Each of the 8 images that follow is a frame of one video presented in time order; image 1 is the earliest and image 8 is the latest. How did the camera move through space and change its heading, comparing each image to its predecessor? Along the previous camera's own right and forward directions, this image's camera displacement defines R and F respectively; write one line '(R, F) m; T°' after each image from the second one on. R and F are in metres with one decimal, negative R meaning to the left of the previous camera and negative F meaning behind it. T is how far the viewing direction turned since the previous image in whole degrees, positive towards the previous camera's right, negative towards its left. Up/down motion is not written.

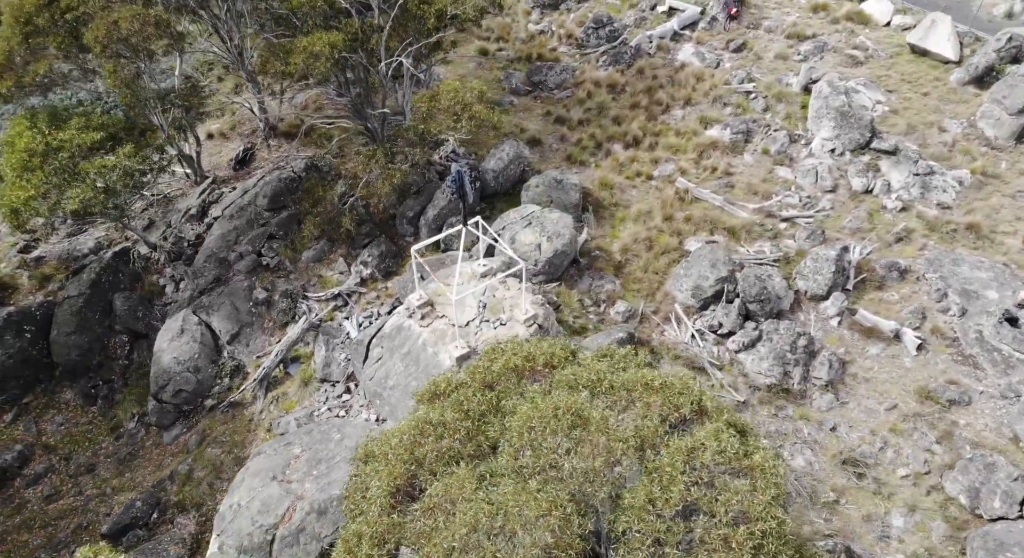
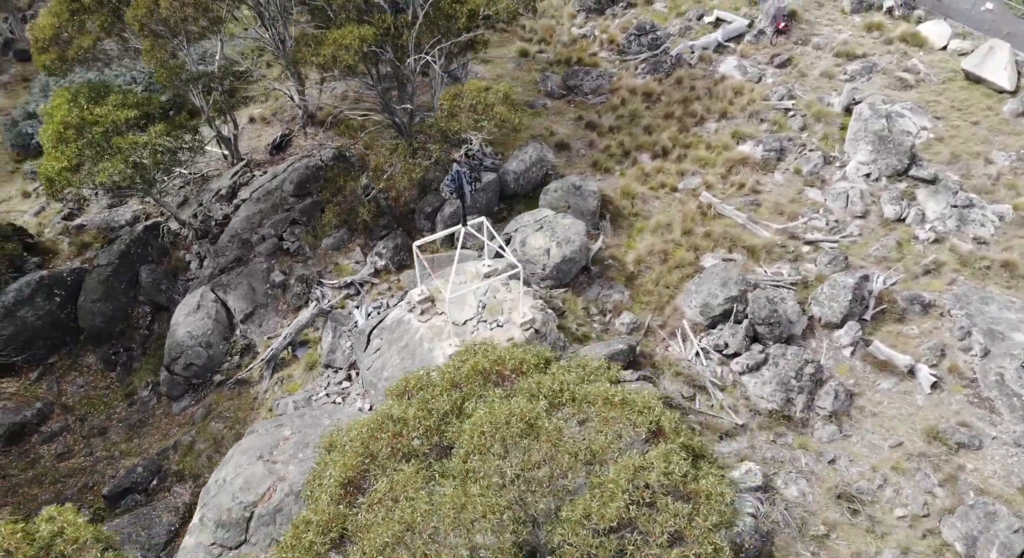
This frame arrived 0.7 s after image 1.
(+1.2, 0.0) m; -4°
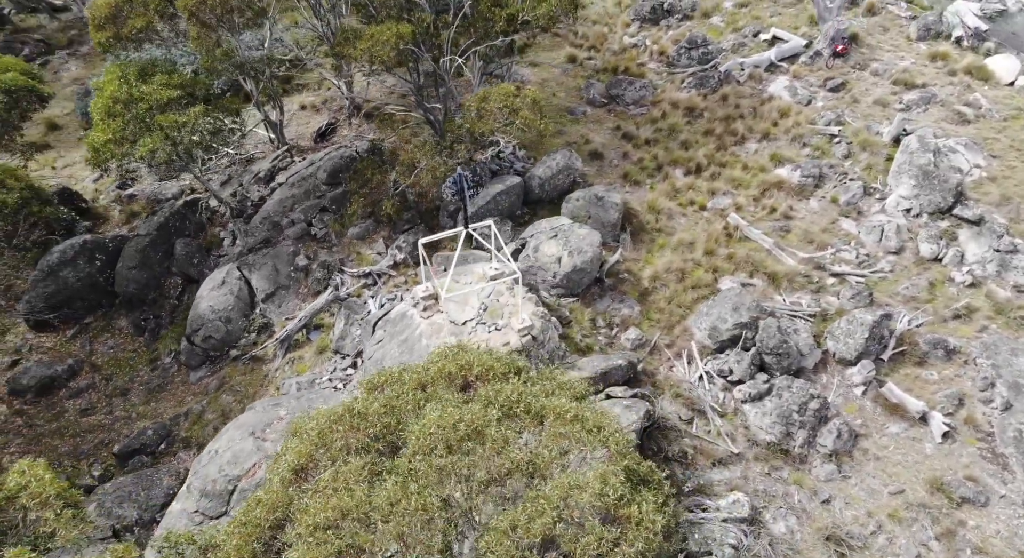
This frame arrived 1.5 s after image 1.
(+1.4, -0.1) m; -5°
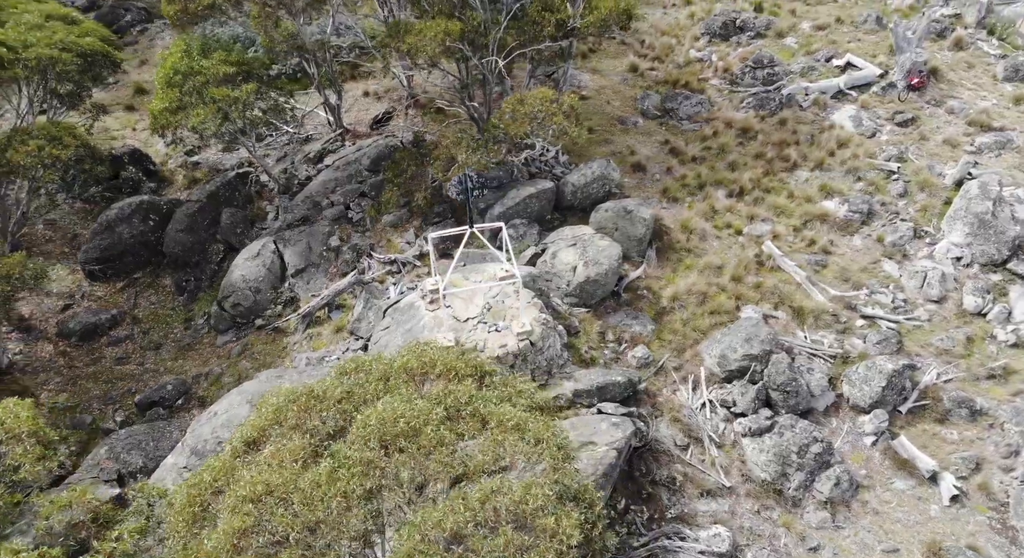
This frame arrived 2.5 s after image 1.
(+1.8, 0.0) m; -6°
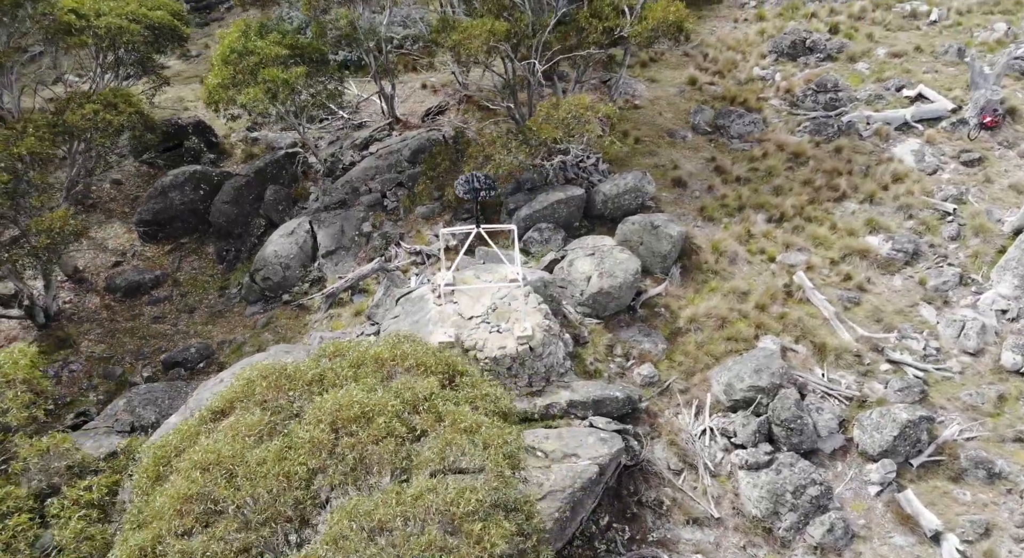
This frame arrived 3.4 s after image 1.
(+1.6, 0.0) m; -6°
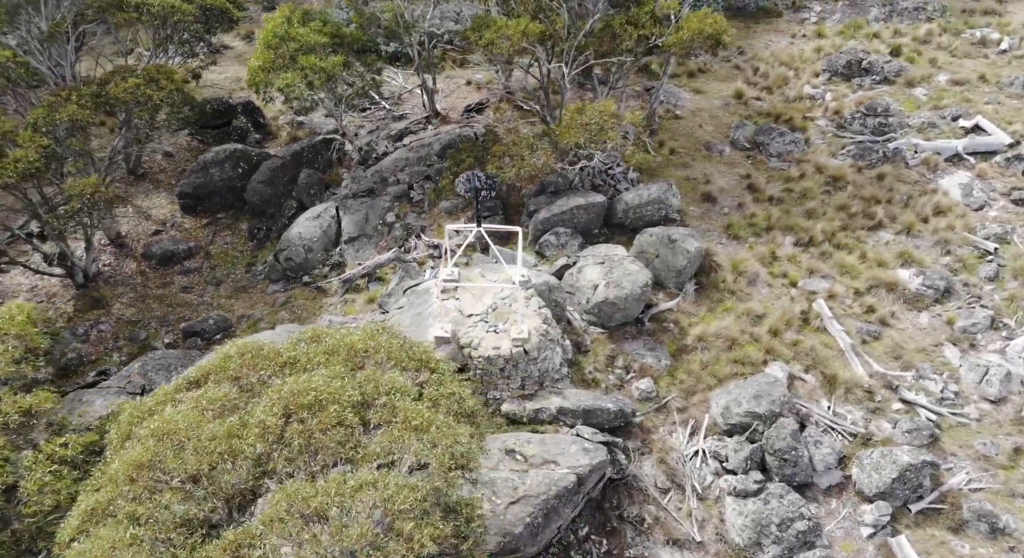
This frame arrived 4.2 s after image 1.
(+1.4, +0.1) m; -5°
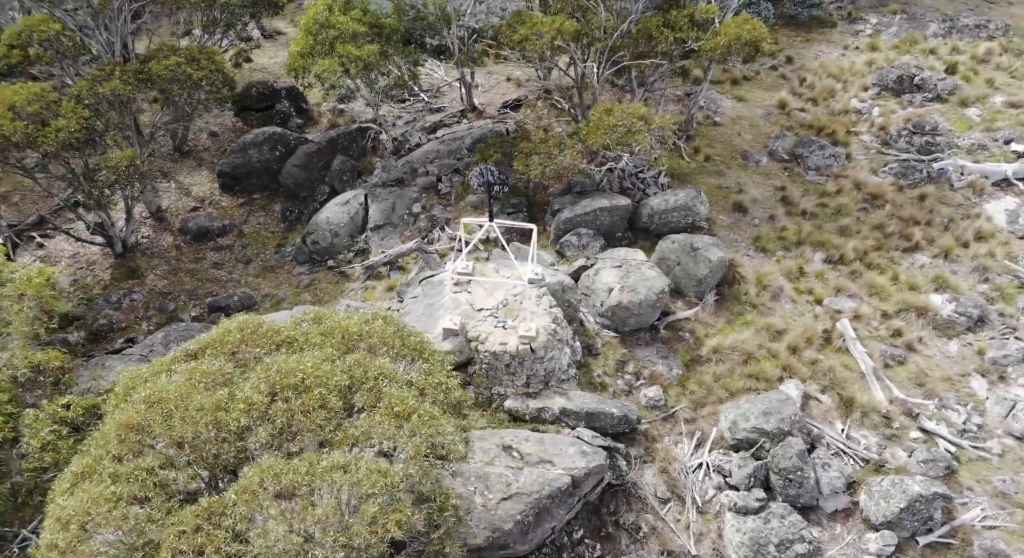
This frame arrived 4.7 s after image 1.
(+0.9, +0.1) m; -4°
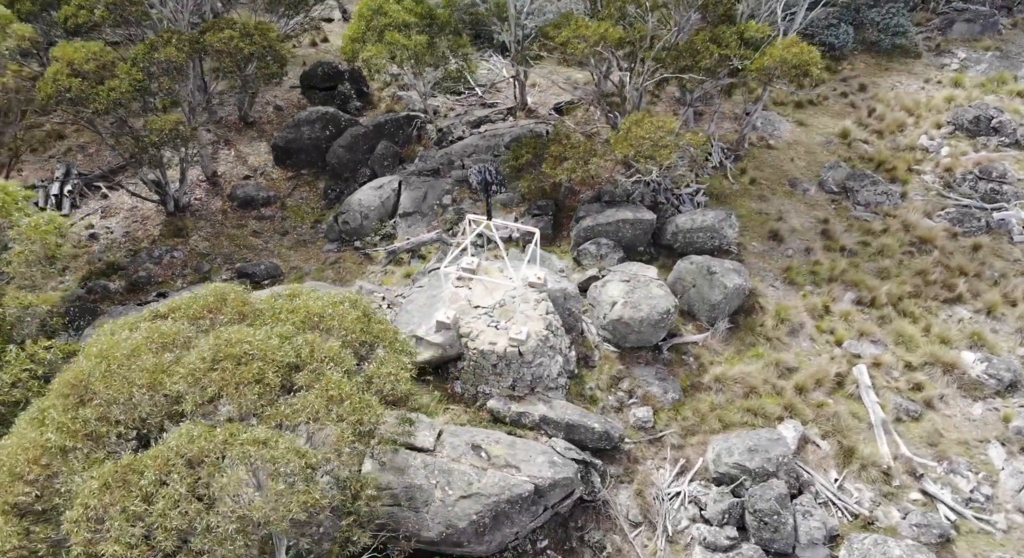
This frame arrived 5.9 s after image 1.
(+2.0, +0.2) m; -6°
